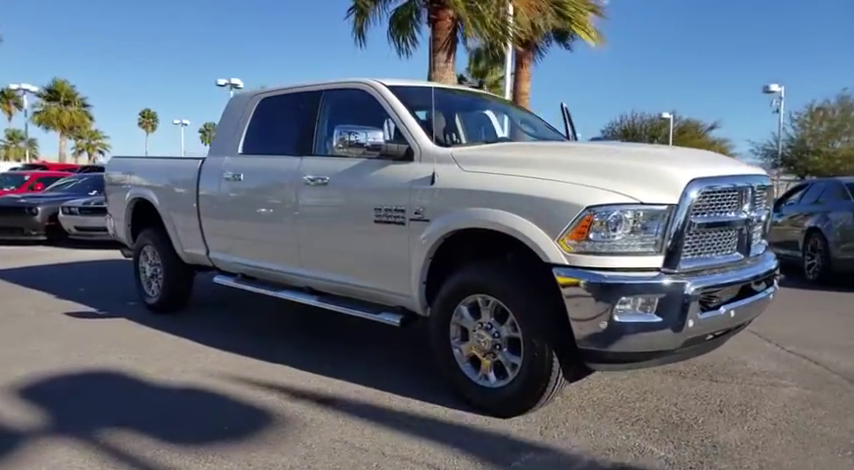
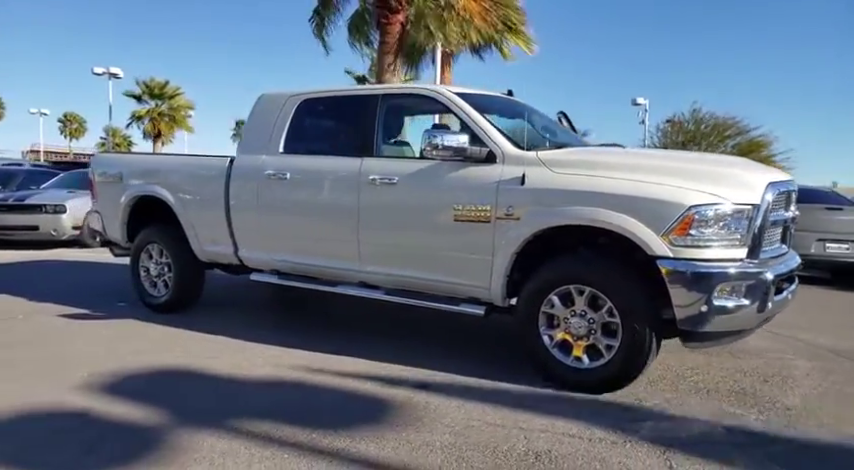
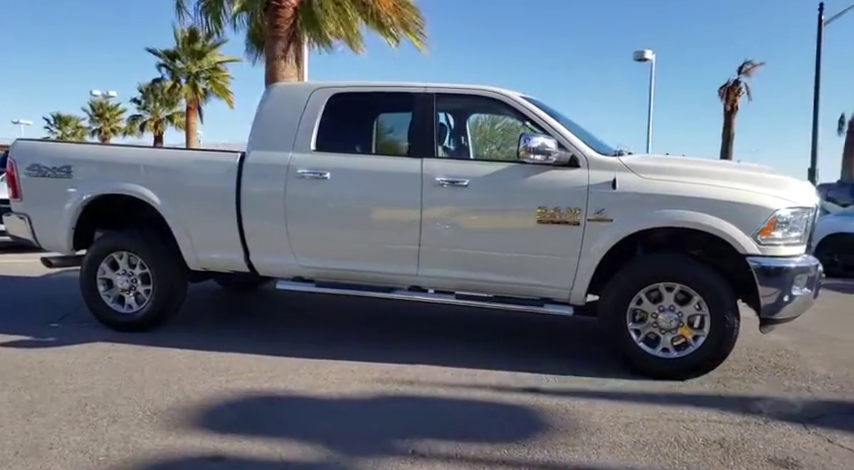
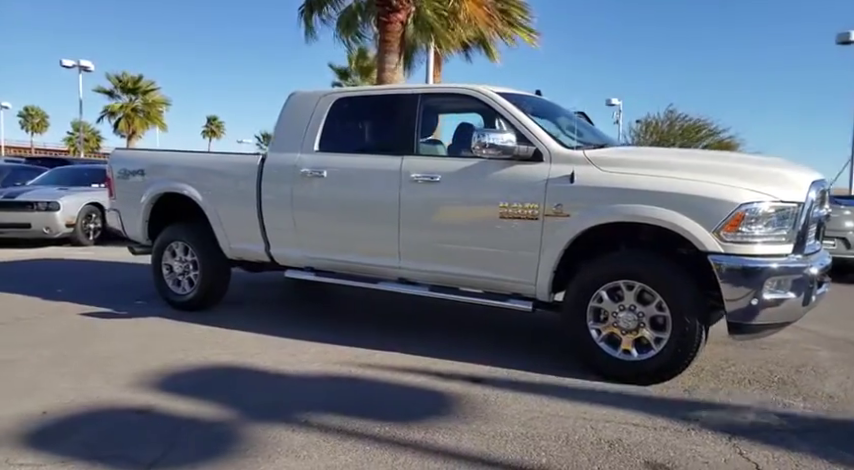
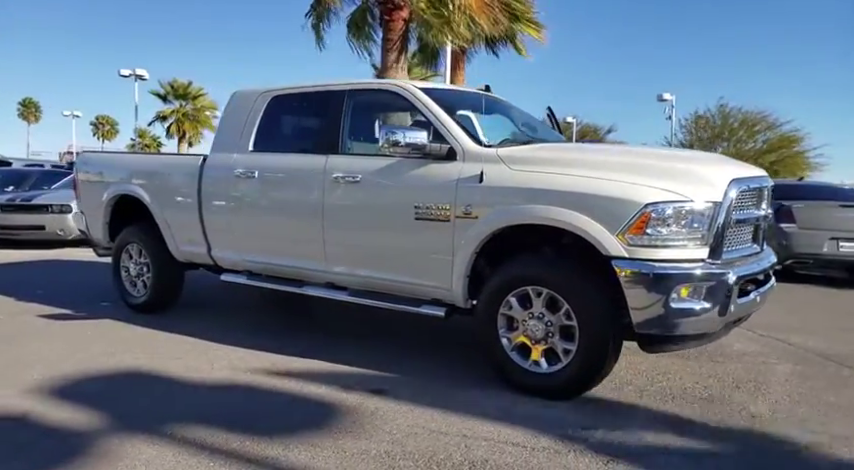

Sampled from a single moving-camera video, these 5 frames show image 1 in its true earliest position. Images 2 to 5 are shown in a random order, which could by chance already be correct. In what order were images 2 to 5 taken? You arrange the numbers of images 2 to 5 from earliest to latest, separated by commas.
5, 2, 4, 3
